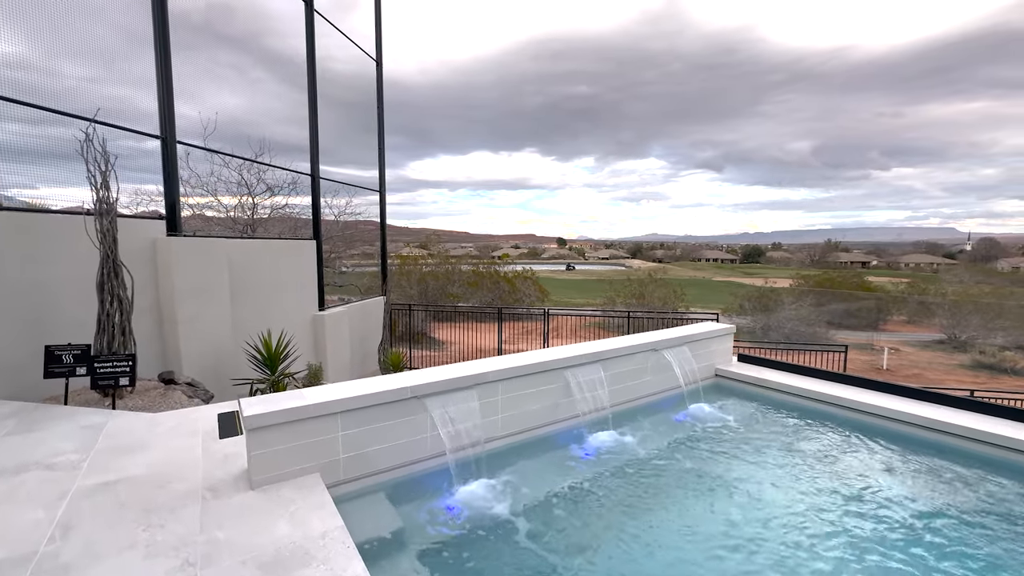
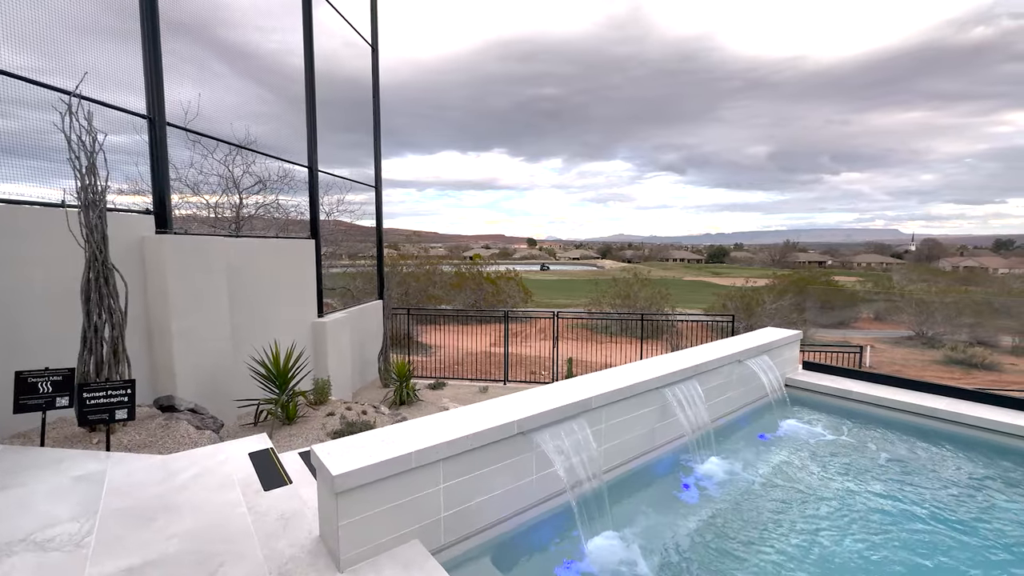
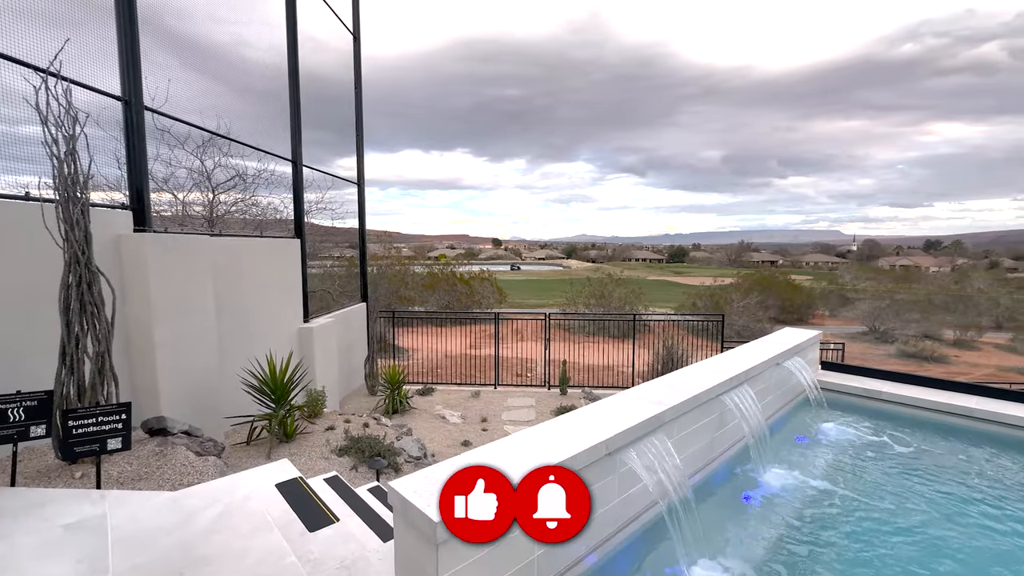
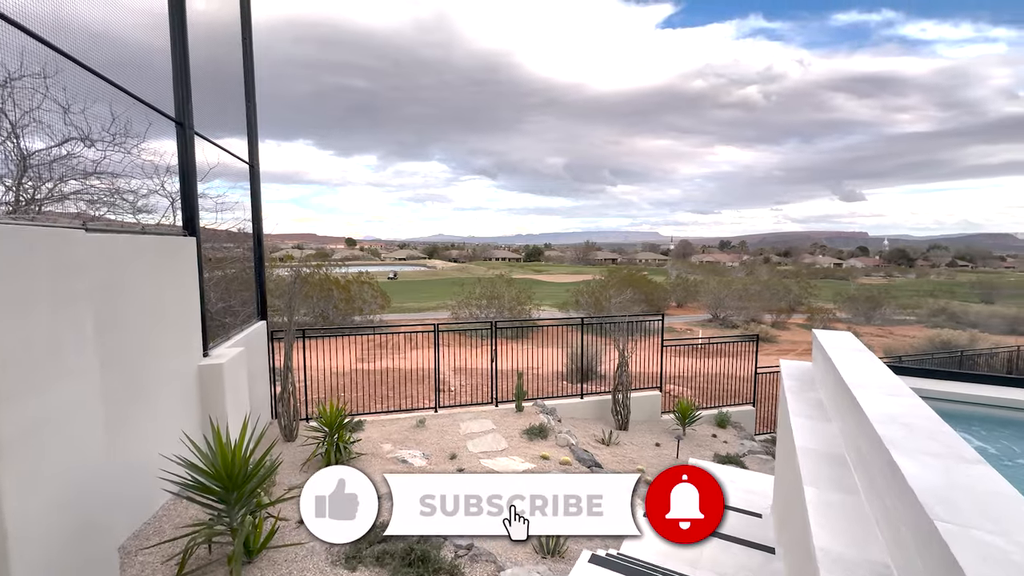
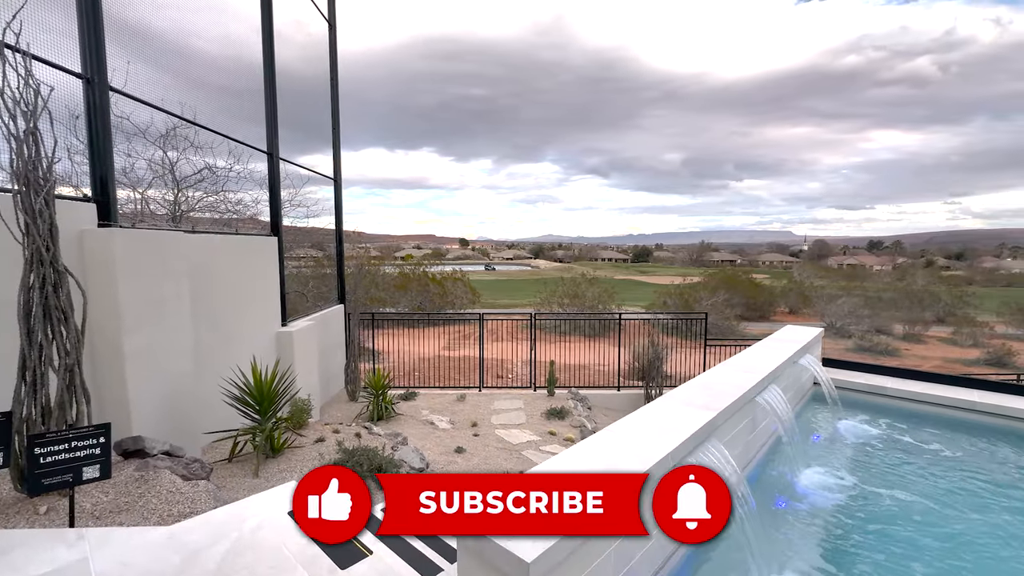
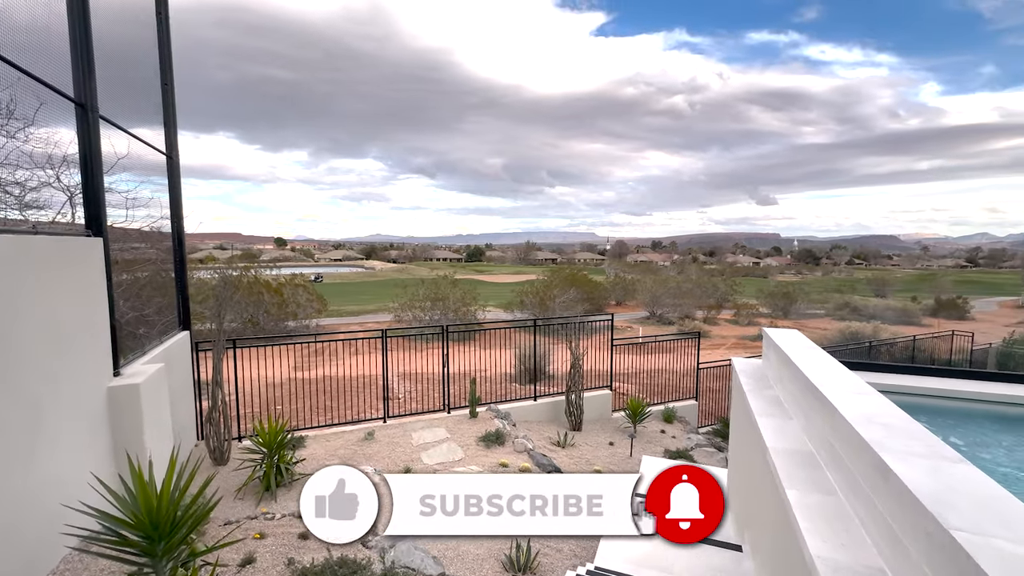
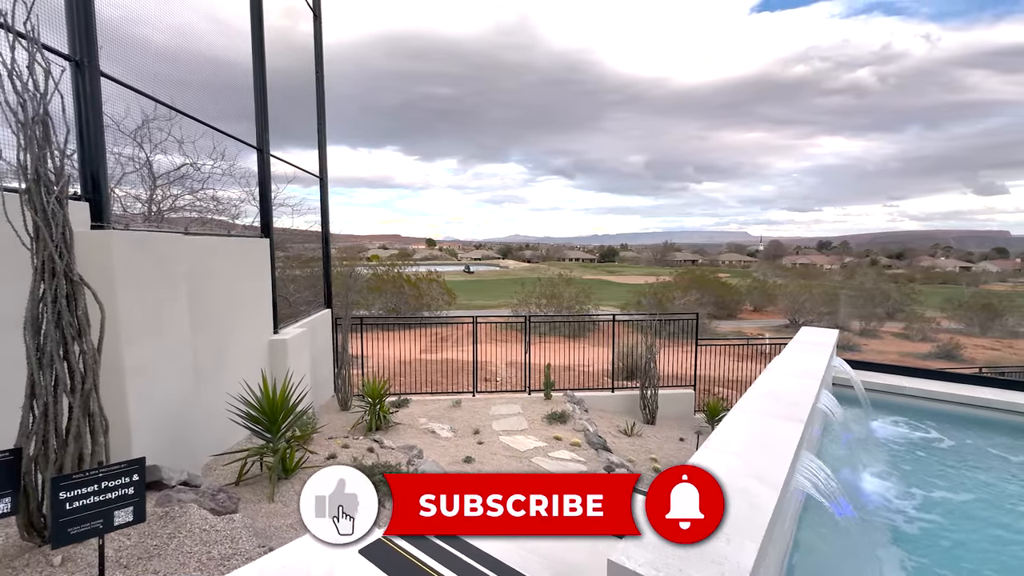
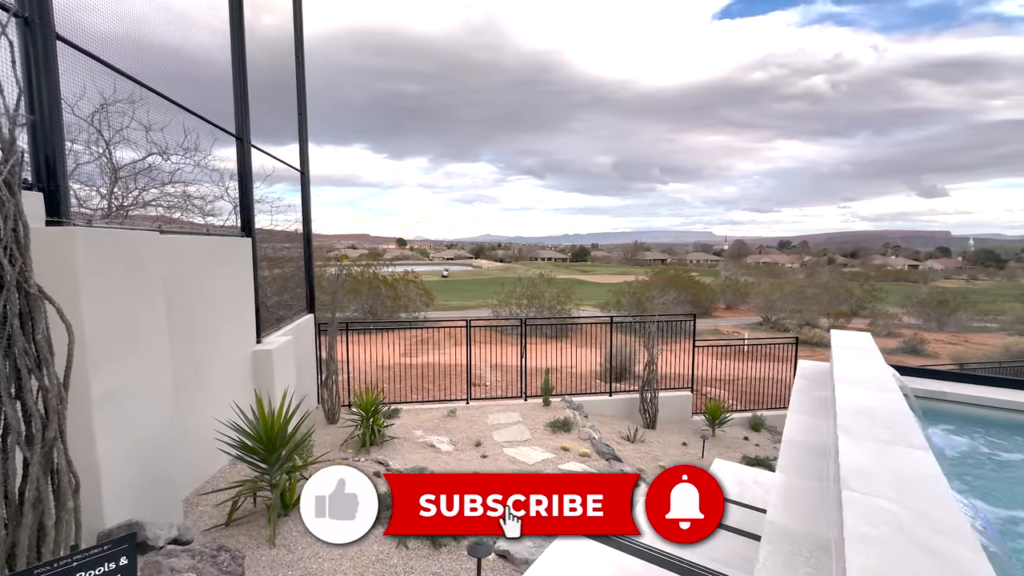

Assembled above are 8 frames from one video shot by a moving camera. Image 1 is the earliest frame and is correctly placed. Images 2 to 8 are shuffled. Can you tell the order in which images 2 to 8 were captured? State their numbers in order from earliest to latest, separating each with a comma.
2, 3, 5, 7, 8, 4, 6
